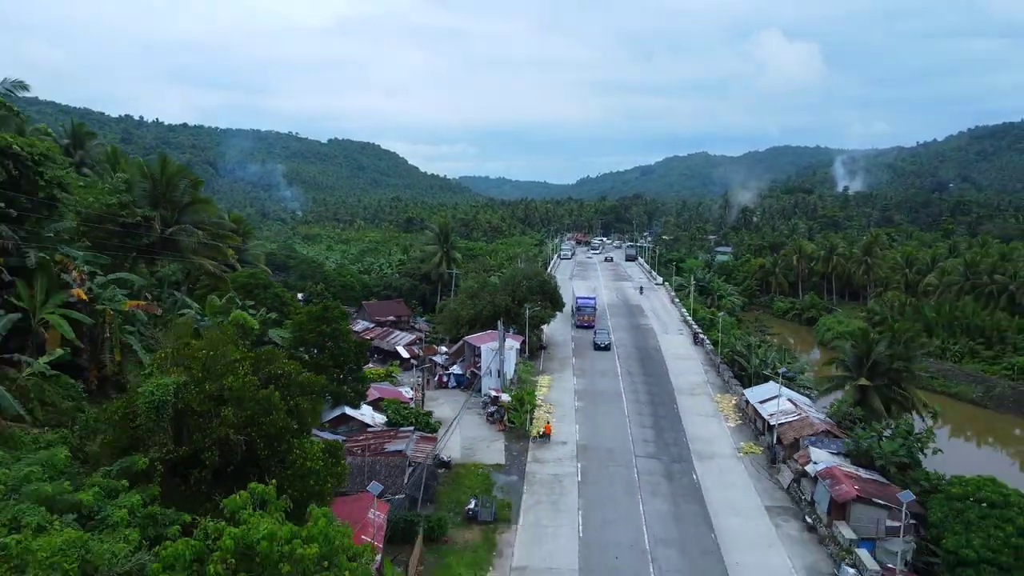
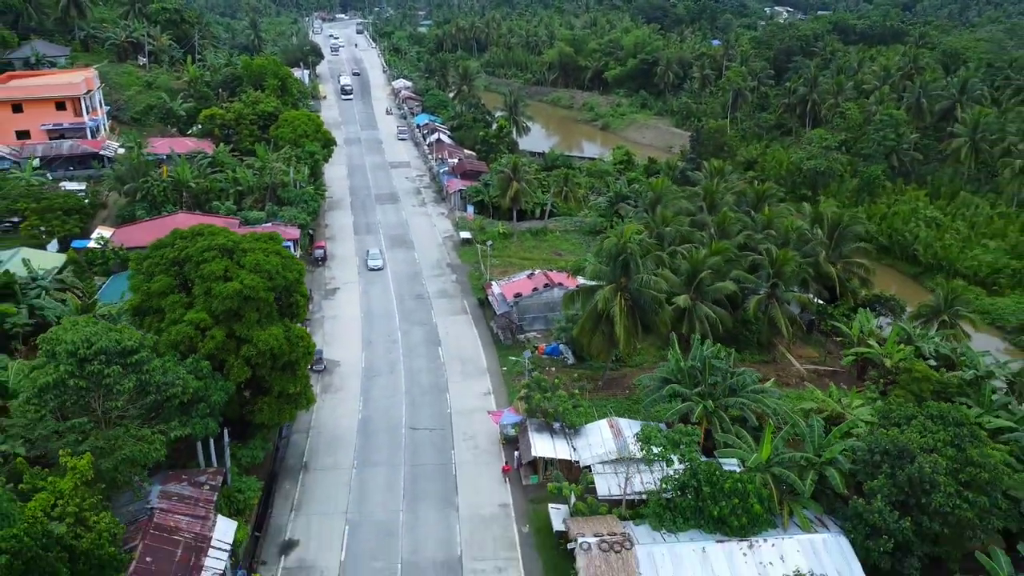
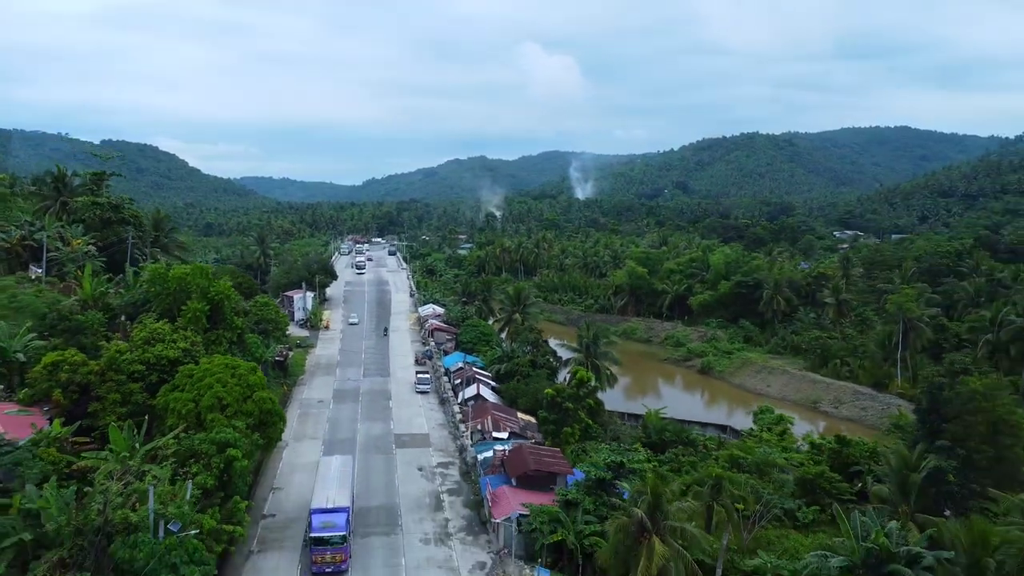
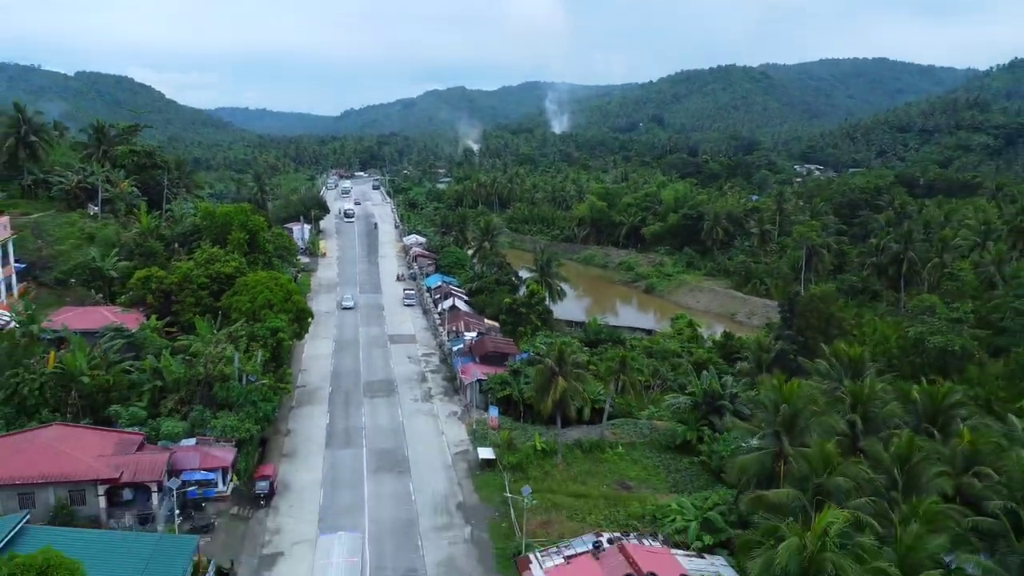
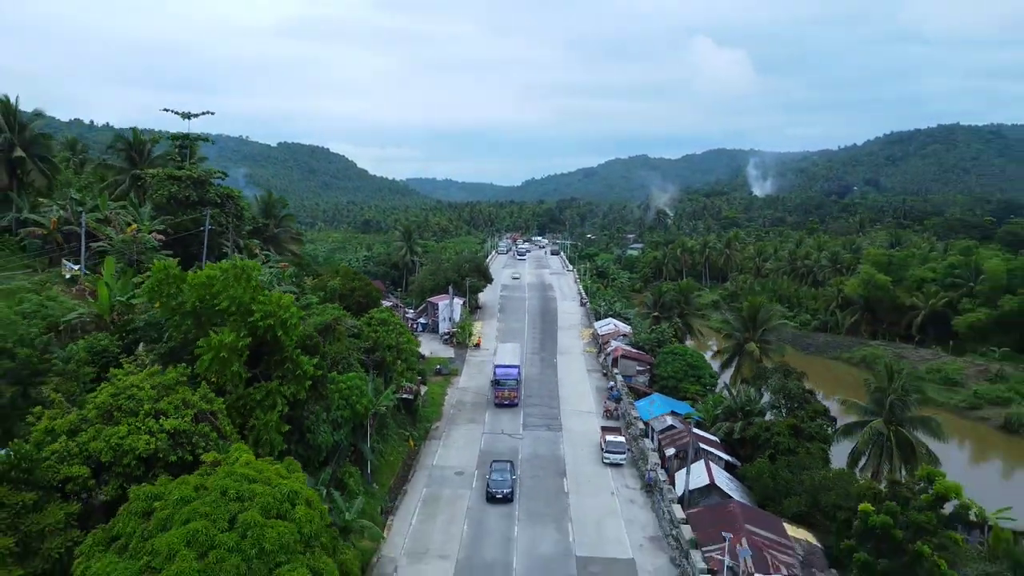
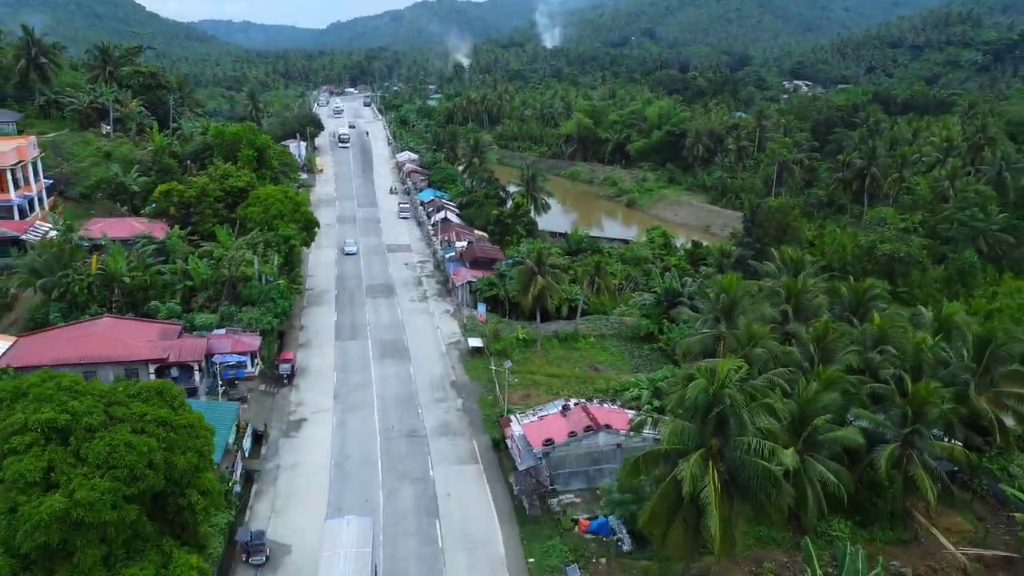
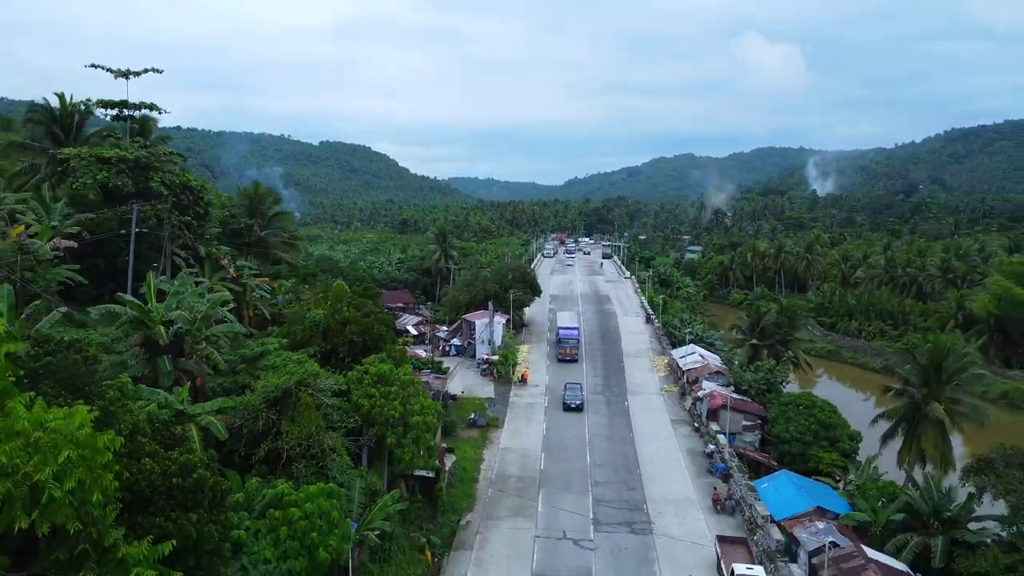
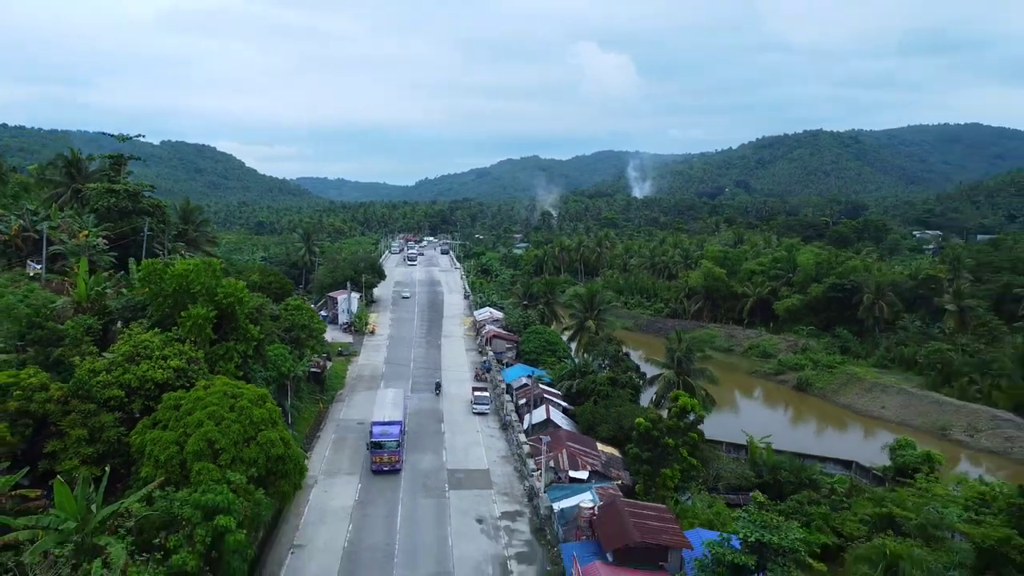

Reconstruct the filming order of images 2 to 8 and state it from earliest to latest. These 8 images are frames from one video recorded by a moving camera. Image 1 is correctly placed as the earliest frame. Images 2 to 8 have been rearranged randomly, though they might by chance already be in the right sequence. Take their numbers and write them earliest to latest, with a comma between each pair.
7, 5, 8, 3, 4, 6, 2
